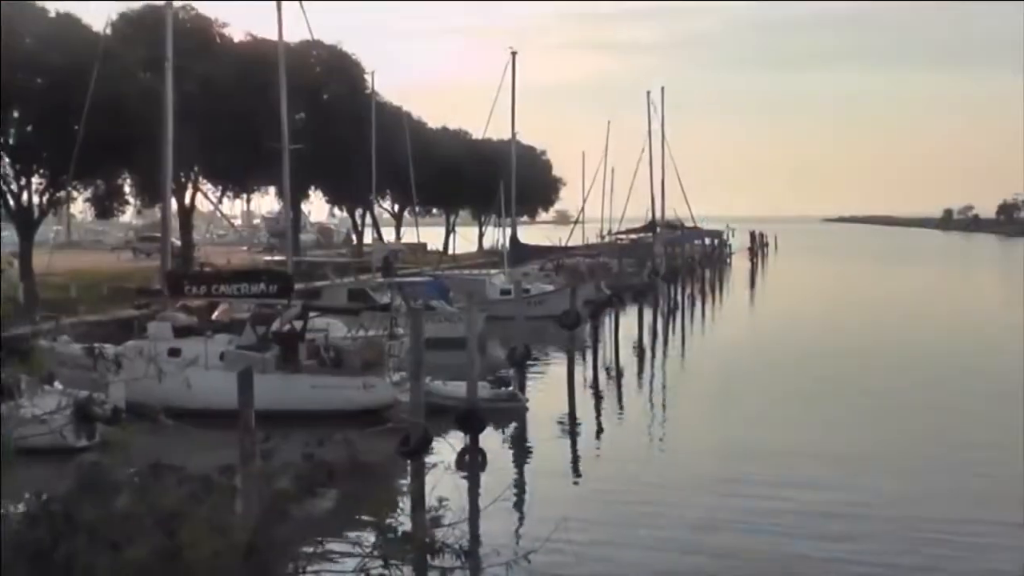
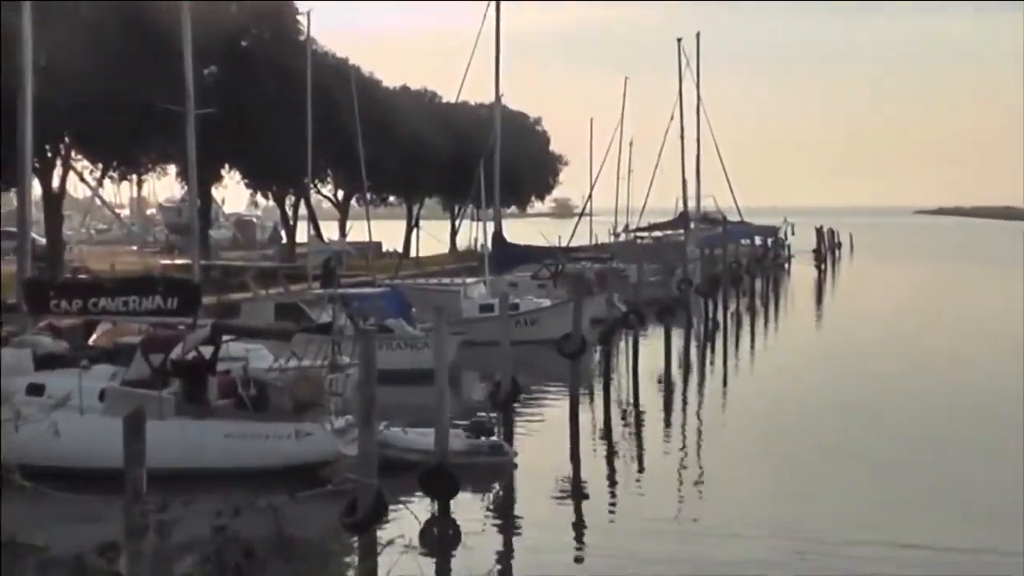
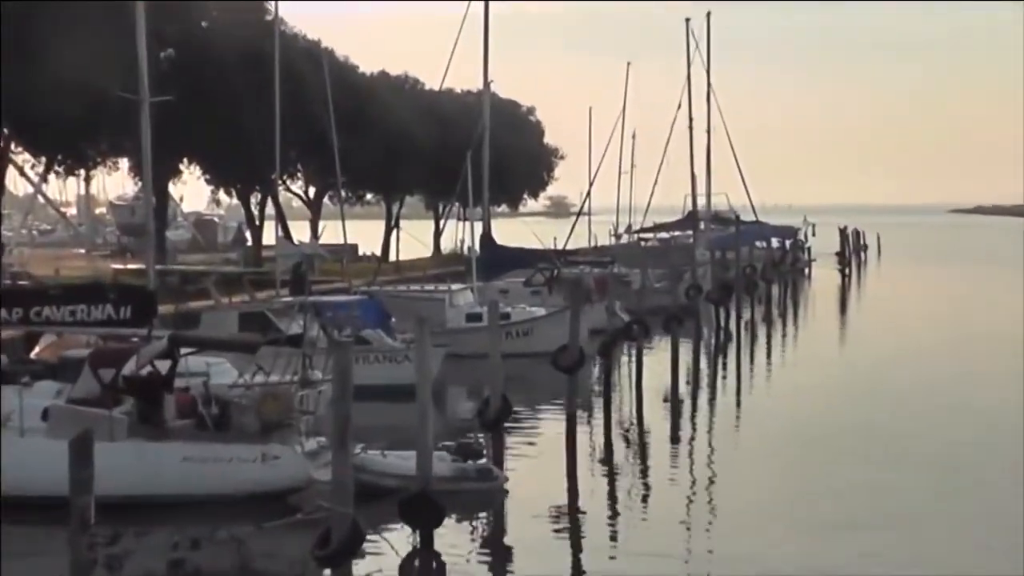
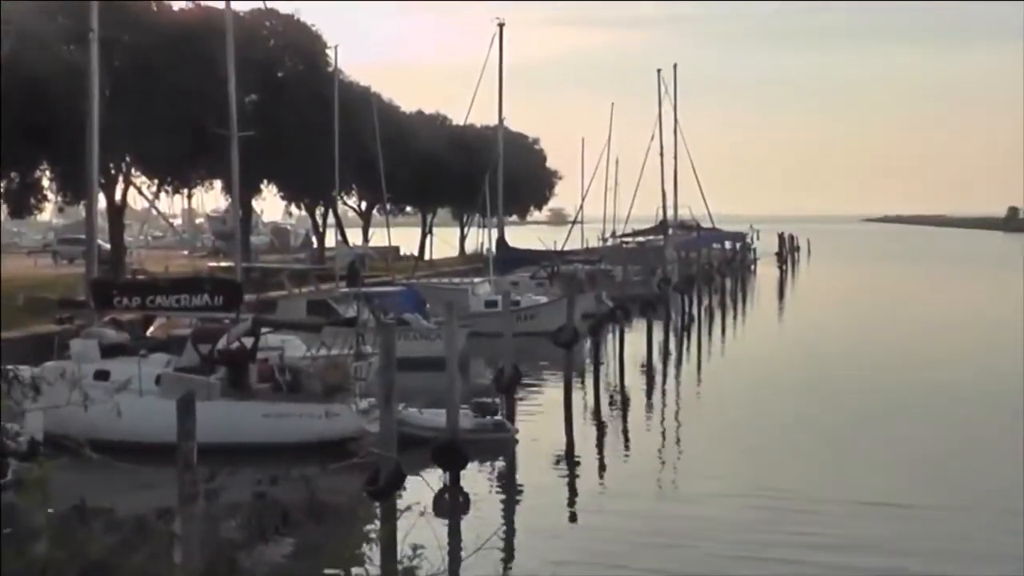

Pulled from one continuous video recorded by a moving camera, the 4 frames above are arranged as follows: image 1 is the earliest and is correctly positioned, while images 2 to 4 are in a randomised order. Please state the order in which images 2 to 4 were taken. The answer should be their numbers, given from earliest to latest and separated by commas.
4, 2, 3
